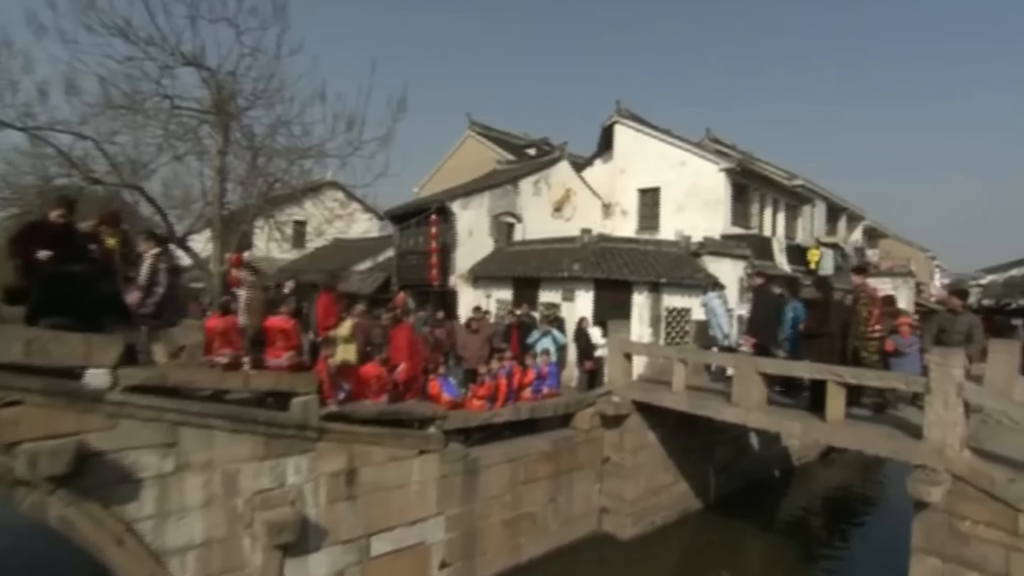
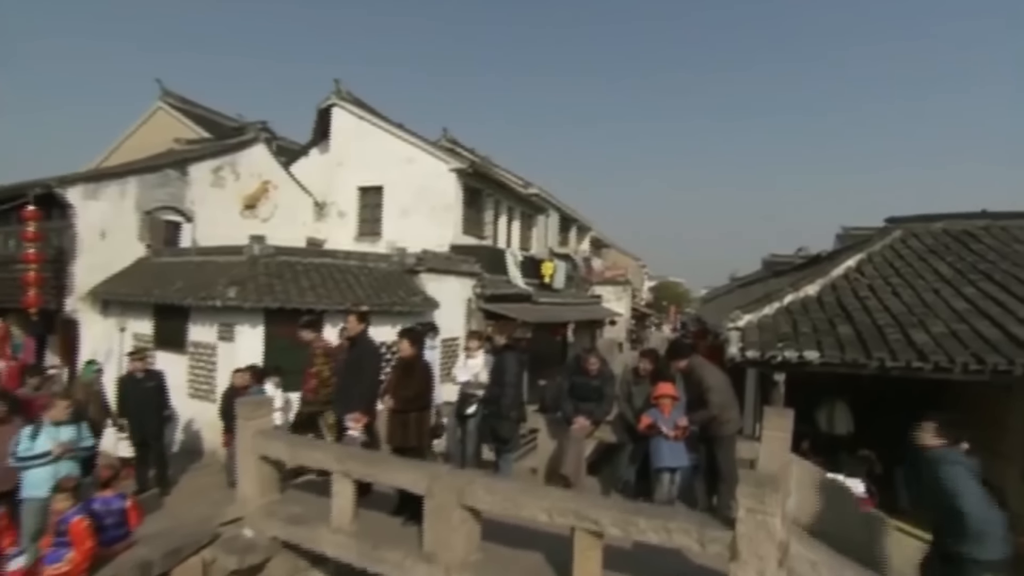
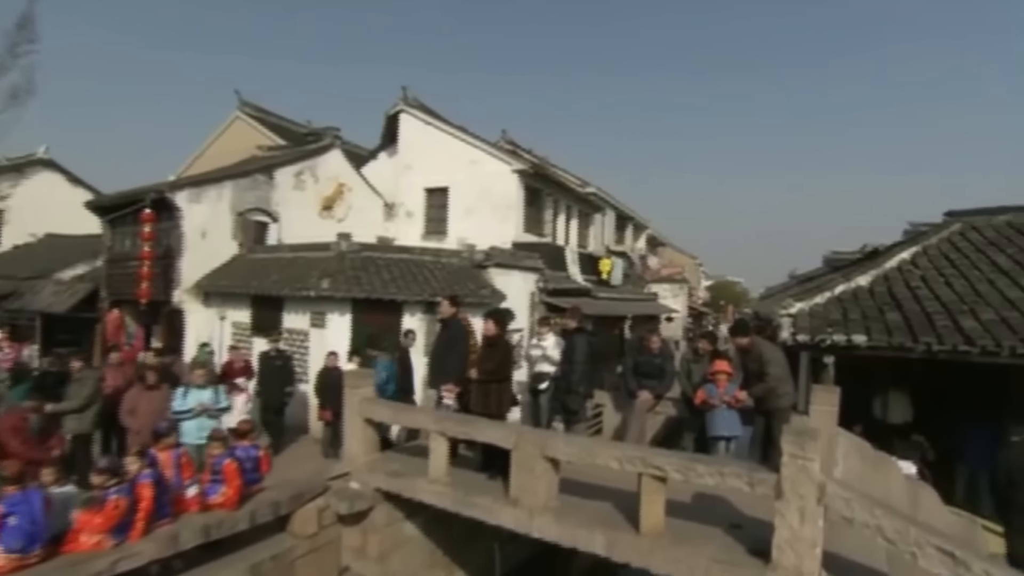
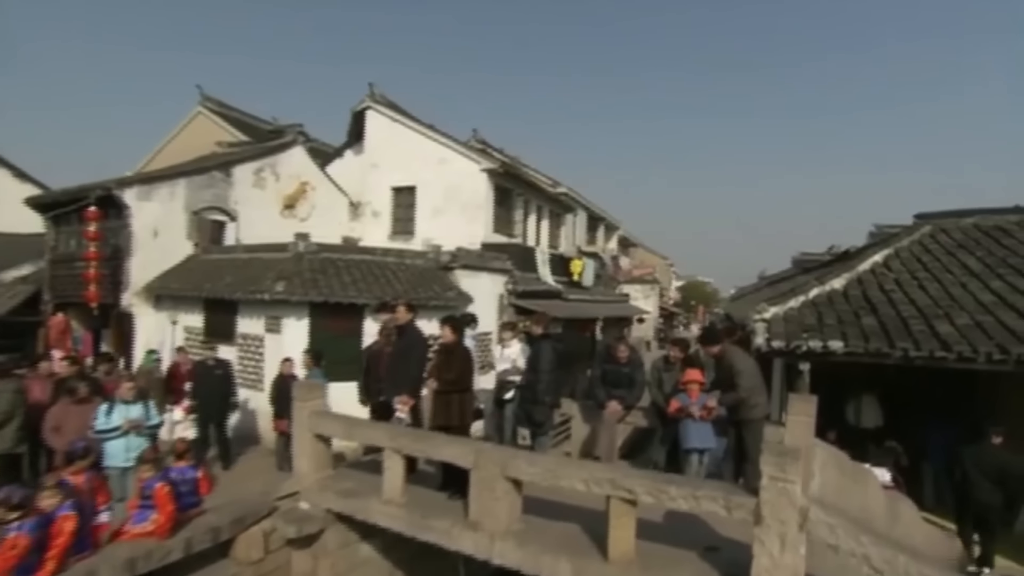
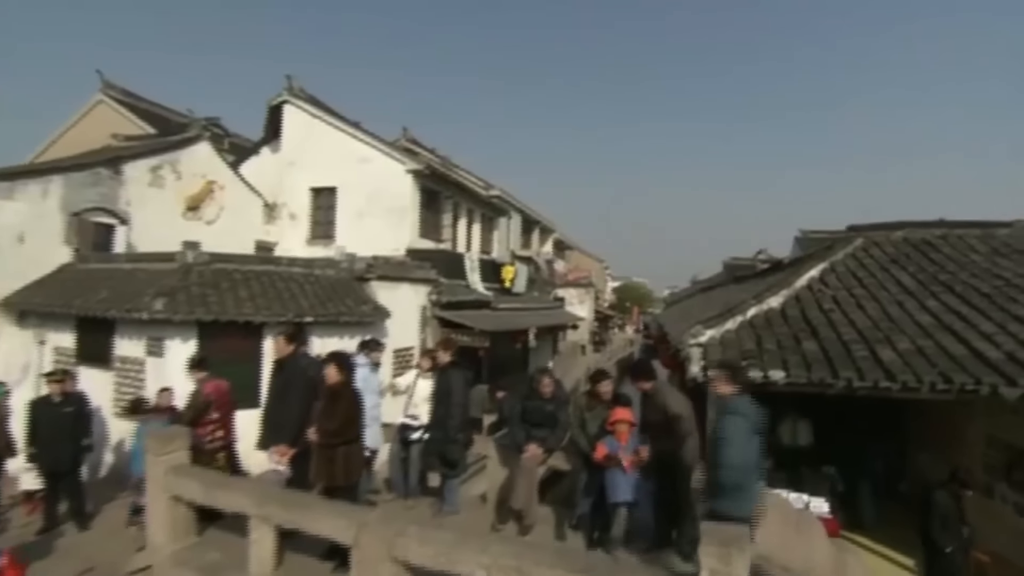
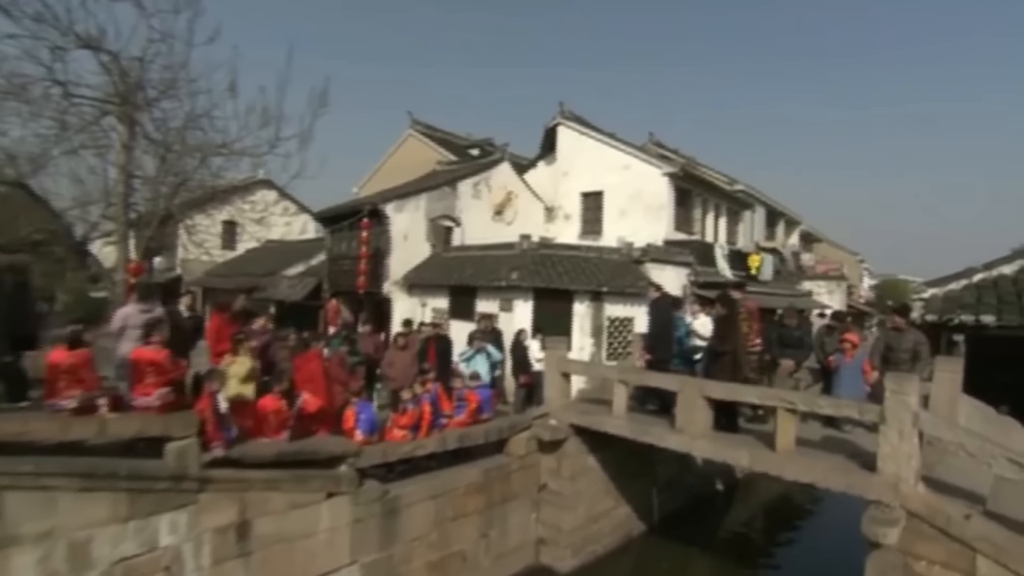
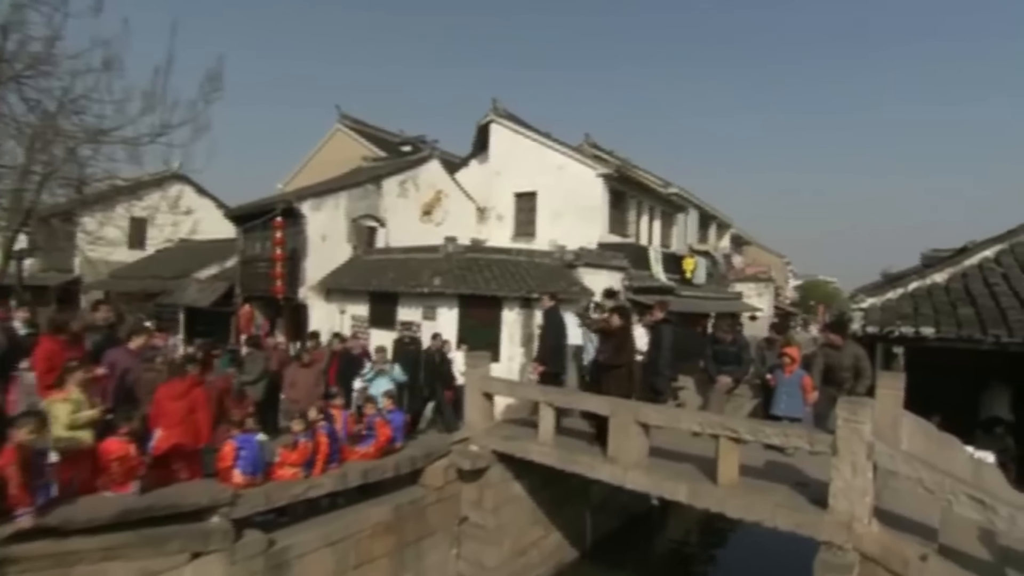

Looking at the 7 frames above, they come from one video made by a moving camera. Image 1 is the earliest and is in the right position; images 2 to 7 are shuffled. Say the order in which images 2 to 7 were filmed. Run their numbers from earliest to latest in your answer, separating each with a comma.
6, 7, 3, 4, 2, 5
